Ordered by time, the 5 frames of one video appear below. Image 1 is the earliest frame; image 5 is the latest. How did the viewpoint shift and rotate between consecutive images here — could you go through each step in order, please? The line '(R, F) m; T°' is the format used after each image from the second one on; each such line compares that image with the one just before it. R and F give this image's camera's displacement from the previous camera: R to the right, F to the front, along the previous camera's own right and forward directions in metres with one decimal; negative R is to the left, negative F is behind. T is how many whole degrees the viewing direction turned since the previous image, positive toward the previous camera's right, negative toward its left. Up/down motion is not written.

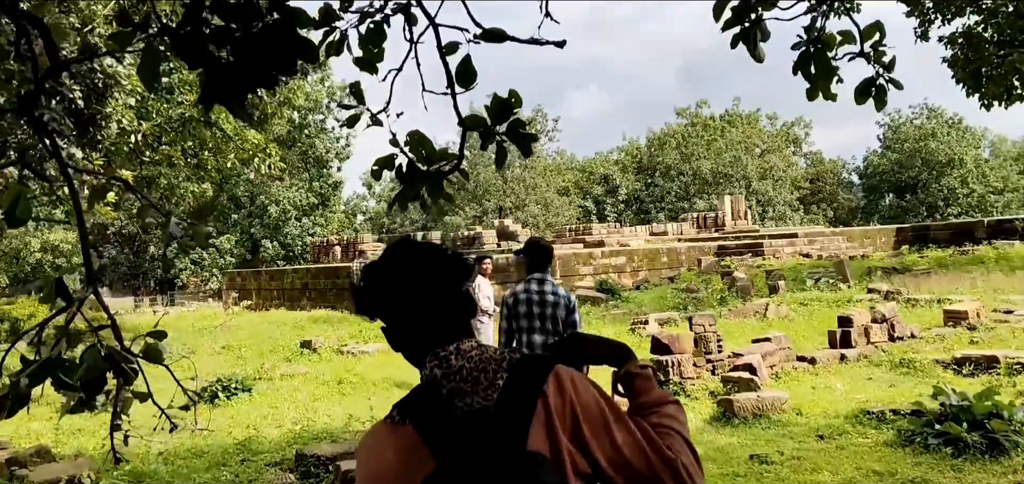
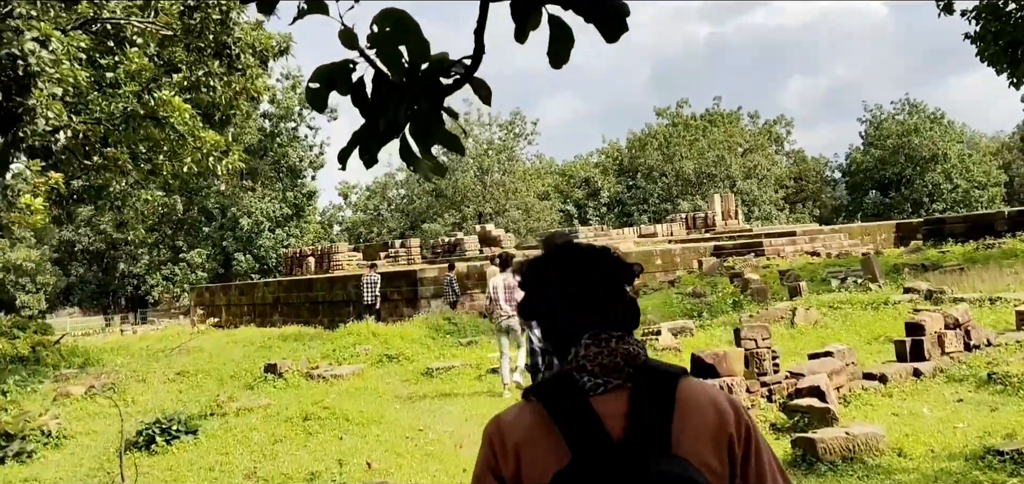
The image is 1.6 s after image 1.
(-0.1, +1.3) m; +1°
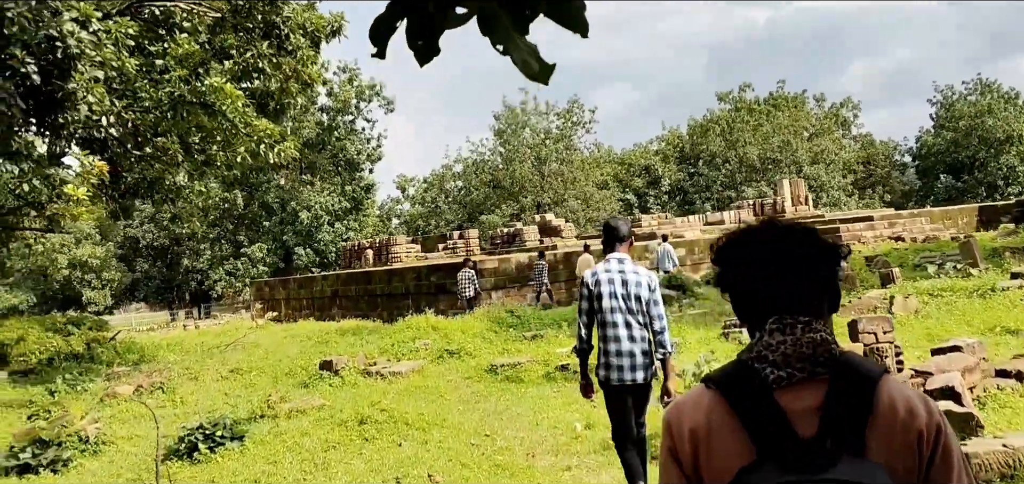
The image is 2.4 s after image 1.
(-0.1, +0.6) m; -3°
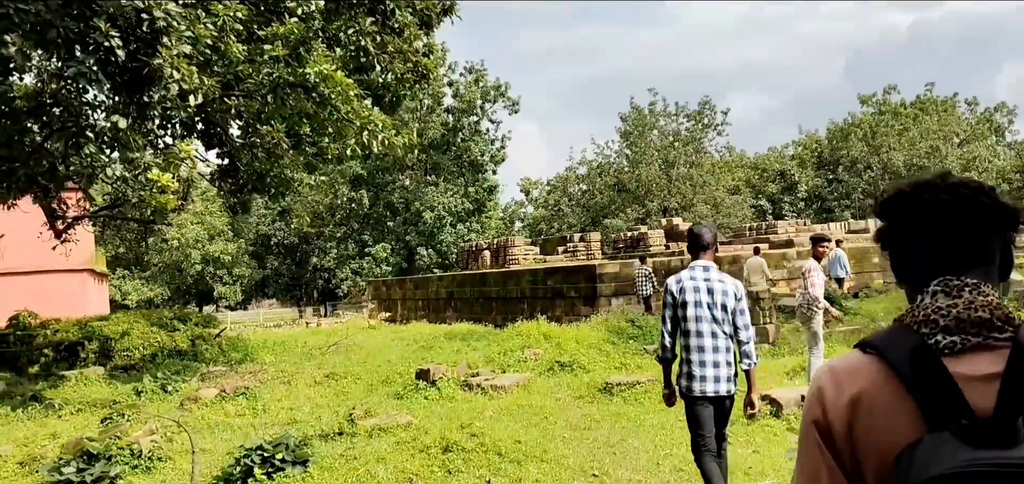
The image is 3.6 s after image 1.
(0.0, +1.0) m; -7°
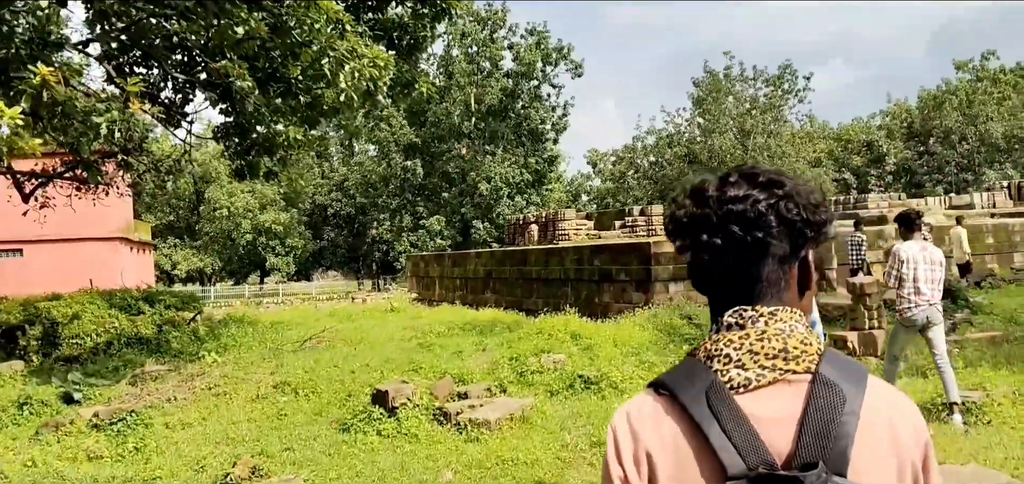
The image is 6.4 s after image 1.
(+0.4, +2.3) m; -4°
